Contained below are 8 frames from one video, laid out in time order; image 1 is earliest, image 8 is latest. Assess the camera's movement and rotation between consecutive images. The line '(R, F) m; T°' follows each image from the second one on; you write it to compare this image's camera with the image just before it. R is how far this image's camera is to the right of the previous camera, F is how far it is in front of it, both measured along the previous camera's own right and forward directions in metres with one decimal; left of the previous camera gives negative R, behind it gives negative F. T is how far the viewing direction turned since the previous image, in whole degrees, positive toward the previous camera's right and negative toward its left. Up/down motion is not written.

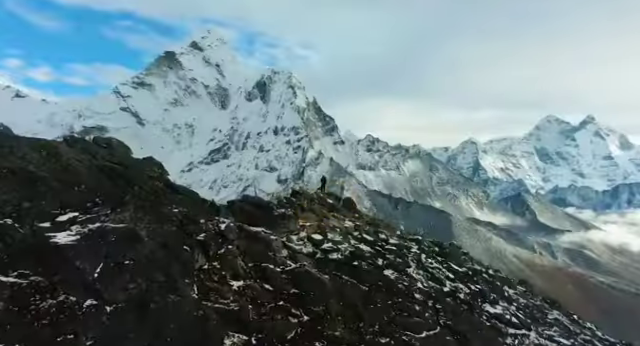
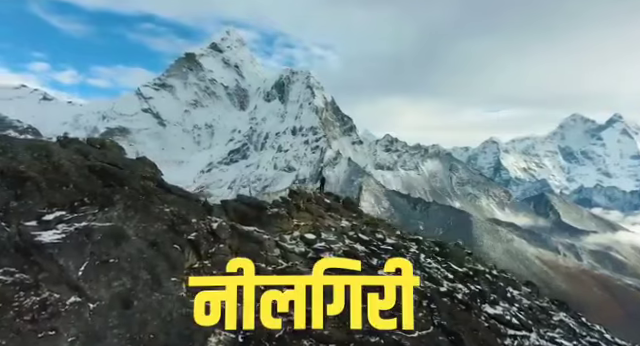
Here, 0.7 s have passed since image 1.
(+1.8, 0.0) m; -2°
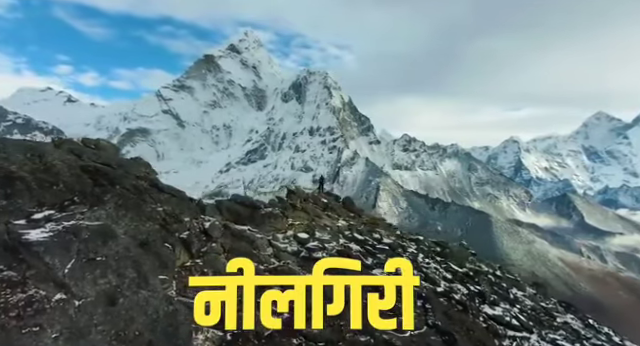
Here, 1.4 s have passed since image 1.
(+1.7, -0.1) m; -1°
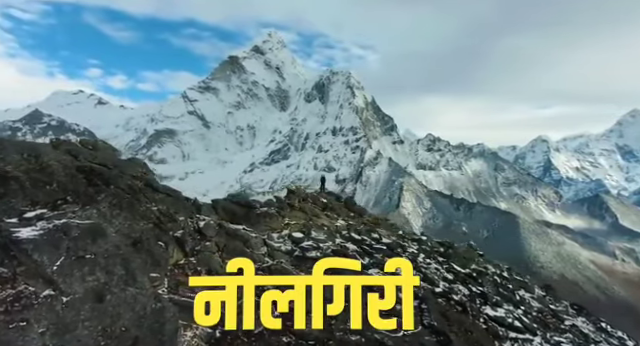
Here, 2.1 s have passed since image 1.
(+2.0, -0.1) m; -2°
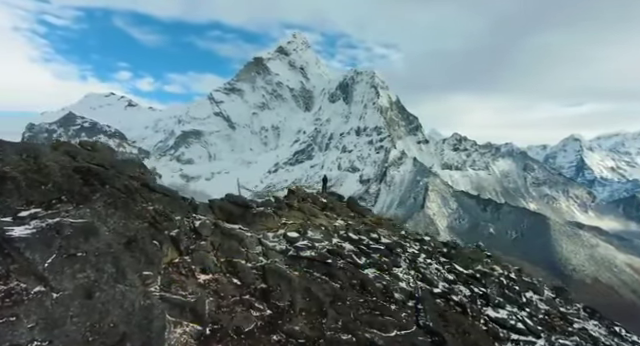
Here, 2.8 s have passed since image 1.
(+2.0, -0.1) m; -2°
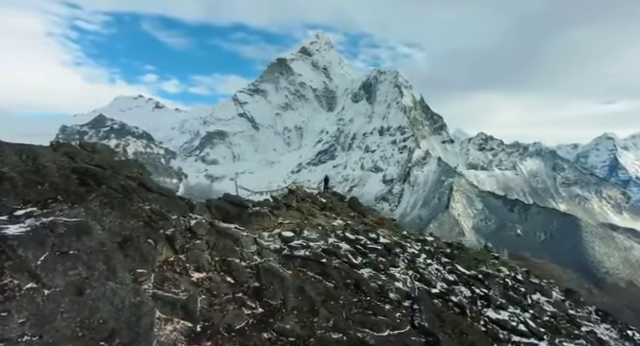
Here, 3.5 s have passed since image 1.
(+2.0, -0.2) m; -2°
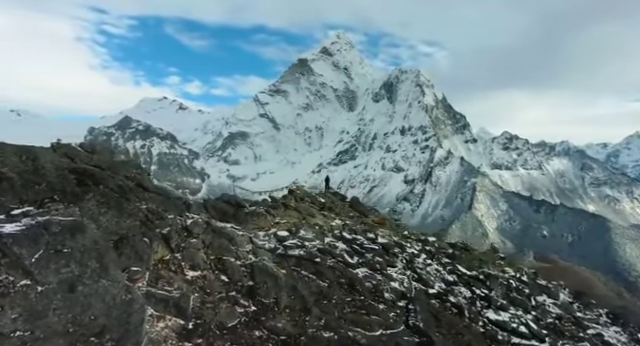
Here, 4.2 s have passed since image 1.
(+1.8, -0.2) m; -2°
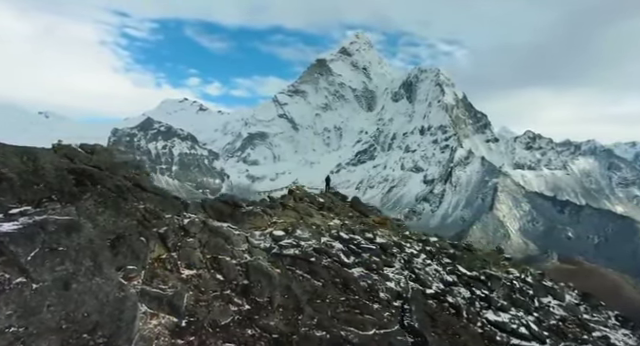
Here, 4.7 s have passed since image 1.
(+1.6, -0.2) m; -1°
